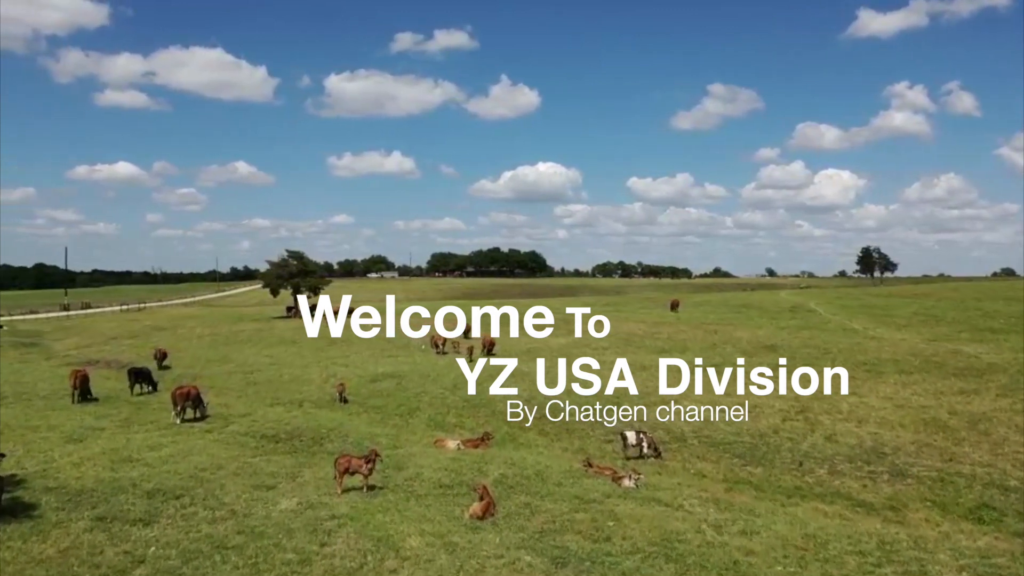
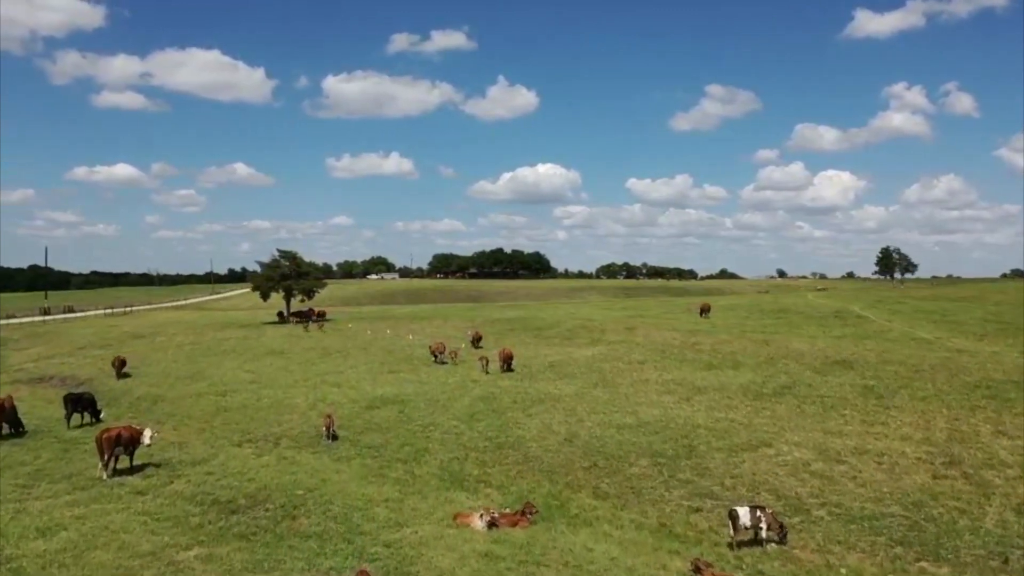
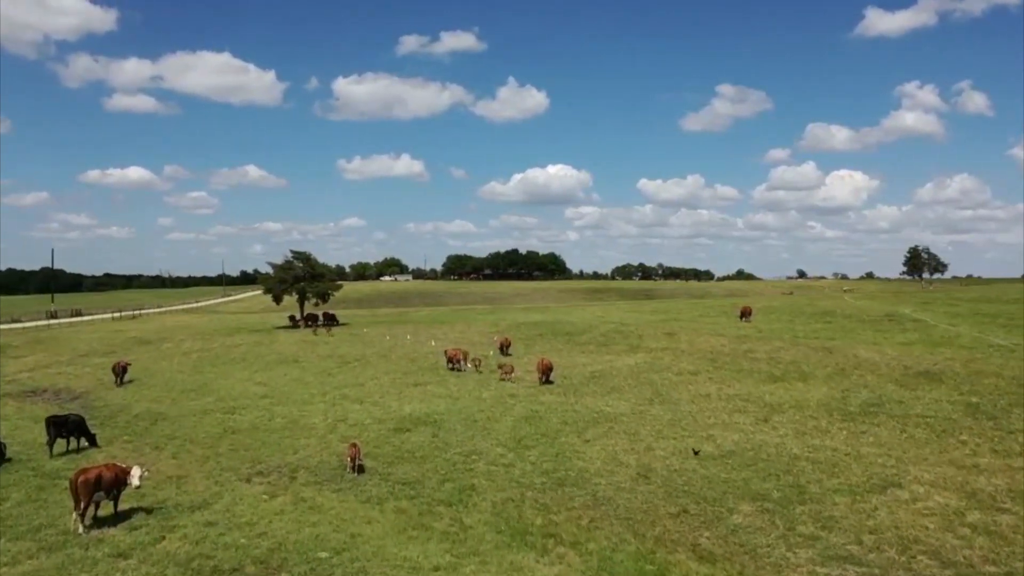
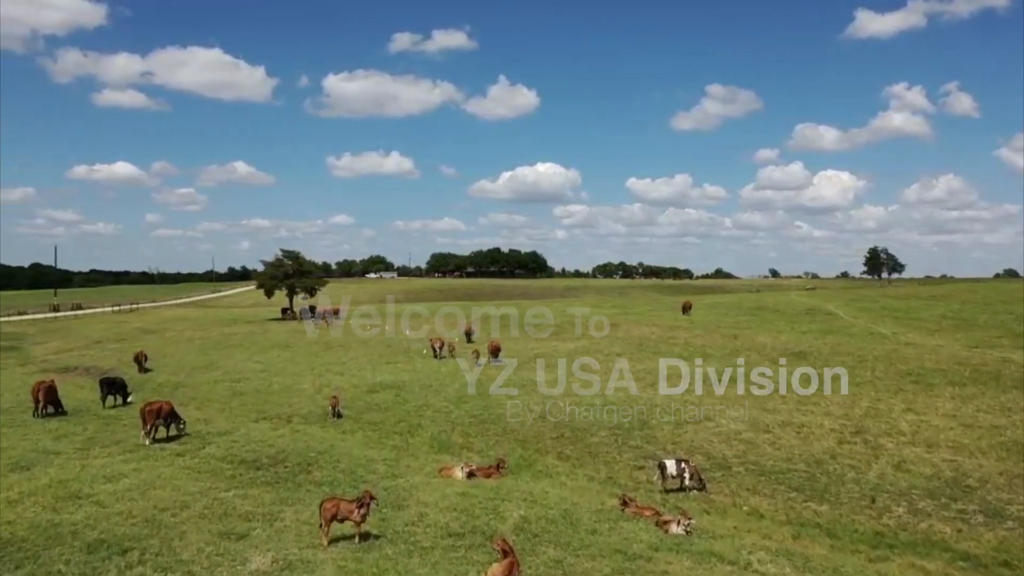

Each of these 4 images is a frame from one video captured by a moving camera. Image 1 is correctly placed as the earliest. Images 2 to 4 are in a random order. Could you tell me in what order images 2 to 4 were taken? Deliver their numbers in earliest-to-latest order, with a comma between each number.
4, 2, 3
